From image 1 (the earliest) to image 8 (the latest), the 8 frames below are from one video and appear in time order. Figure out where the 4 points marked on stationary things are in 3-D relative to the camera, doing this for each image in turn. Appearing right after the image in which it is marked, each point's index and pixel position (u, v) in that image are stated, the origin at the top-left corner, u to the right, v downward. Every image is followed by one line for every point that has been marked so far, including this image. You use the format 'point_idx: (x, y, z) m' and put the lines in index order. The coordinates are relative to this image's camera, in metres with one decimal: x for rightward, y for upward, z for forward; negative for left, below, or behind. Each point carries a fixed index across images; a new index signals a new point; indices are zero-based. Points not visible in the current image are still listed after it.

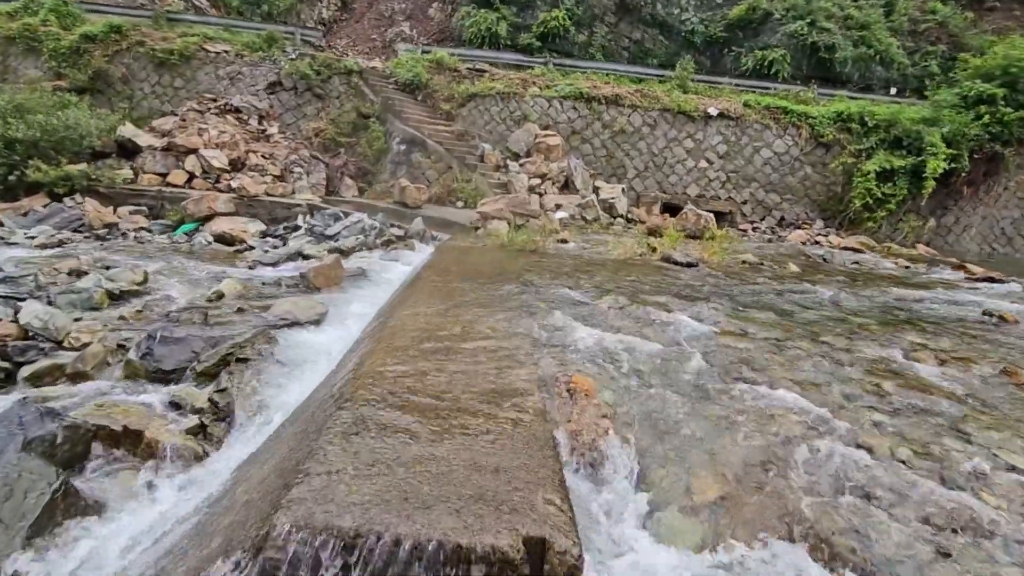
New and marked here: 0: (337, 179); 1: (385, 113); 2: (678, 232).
0: (-3.8, +2.4, +11.2) m
1: (-2.9, +4.1, +12.0) m
2: (+2.8, +0.9, +8.7) m
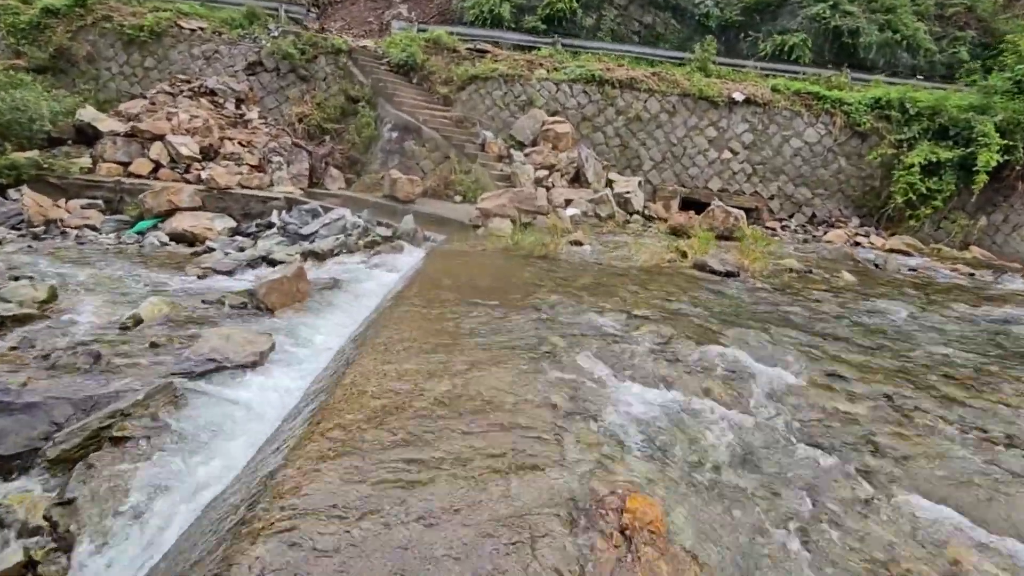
0: (-3.8, +2.3, +10.1) m
1: (-2.9, +4.0, +10.9) m
2: (+2.9, +0.8, +7.6) m
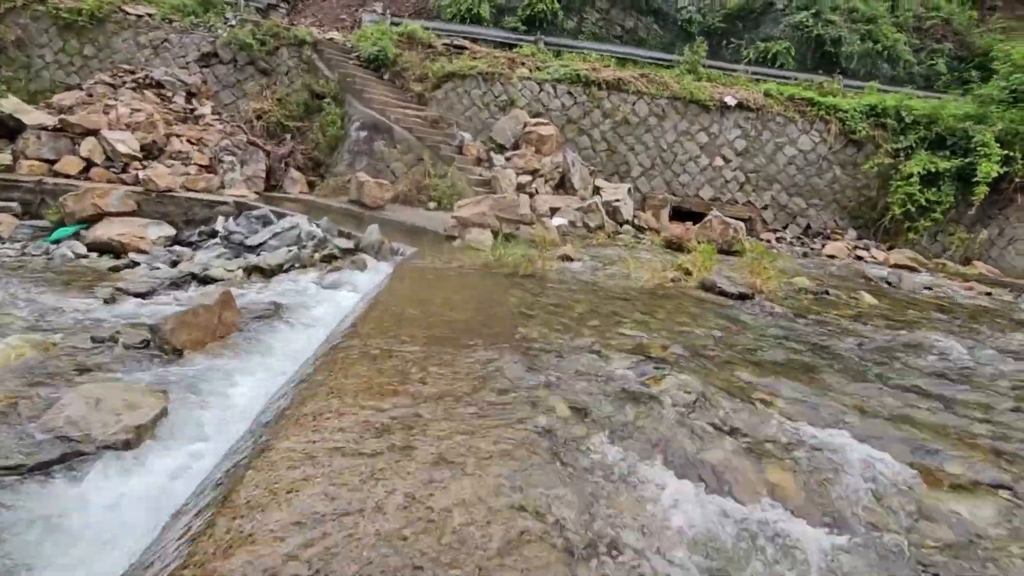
0: (-4.1, +2.1, +9.1) m
1: (-3.2, +3.8, +10.0) m
2: (+2.6, +0.6, +6.9) m
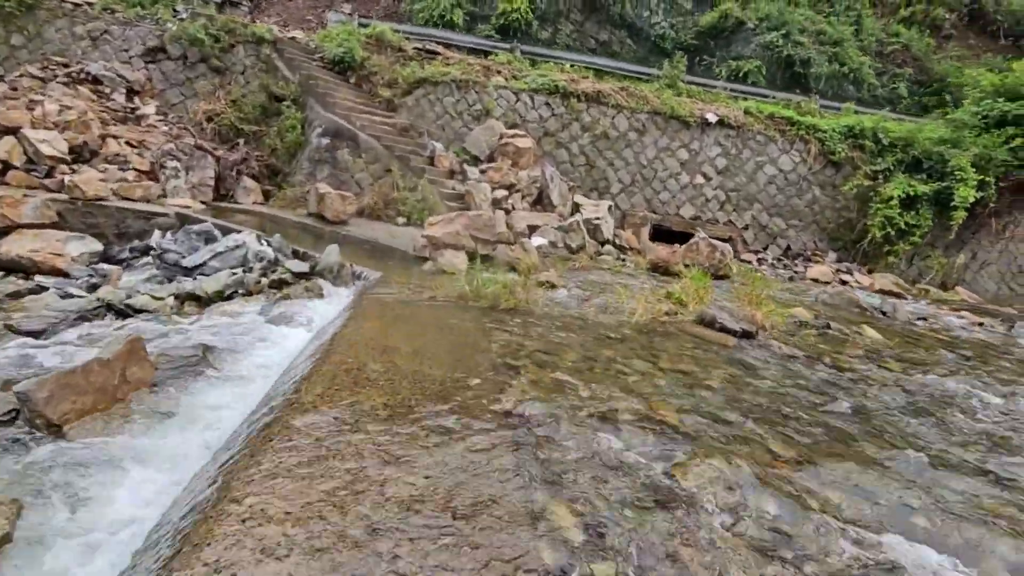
0: (-4.5, +1.8, +8.3) m
1: (-3.7, +3.4, +9.2) m
2: (+2.3, +0.2, +6.4) m
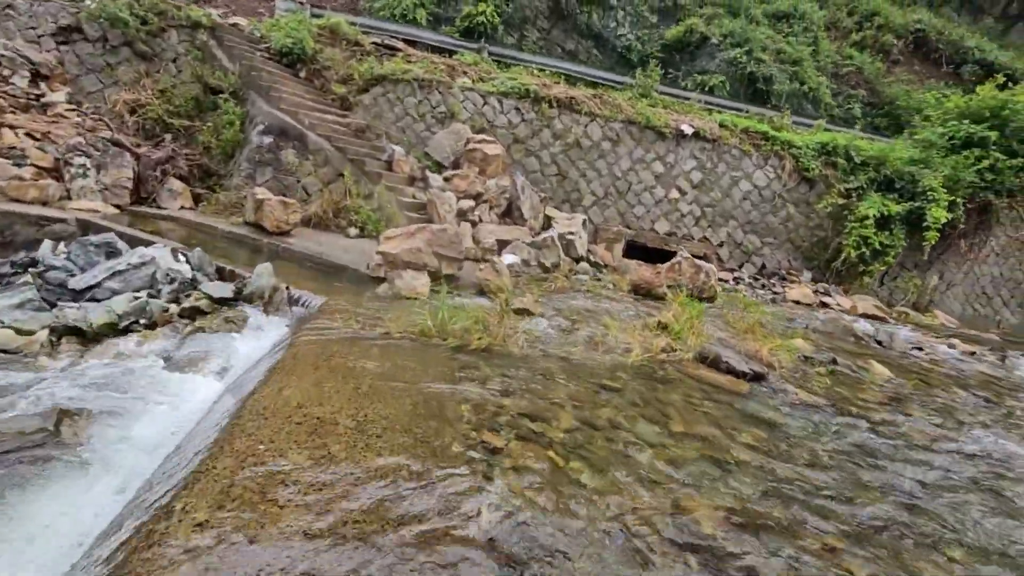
0: (-5.0, +1.5, +7.2) m
1: (-4.2, +3.2, +8.2) m
2: (+1.9, -0.1, +5.8) m
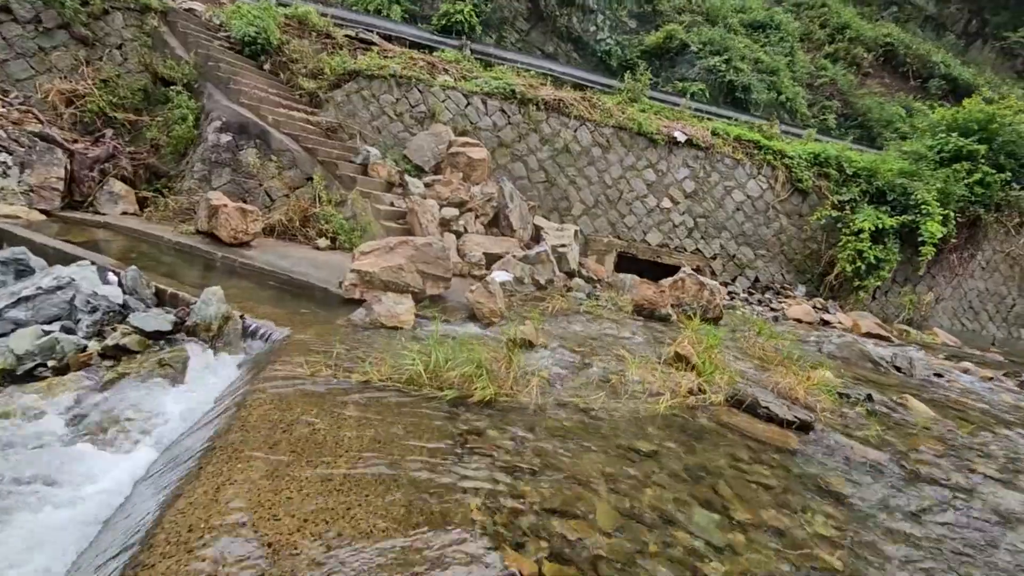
0: (-5.1, +1.3, +6.3) m
1: (-4.4, +2.9, +7.3) m
2: (+1.9, -0.3, +5.3) m
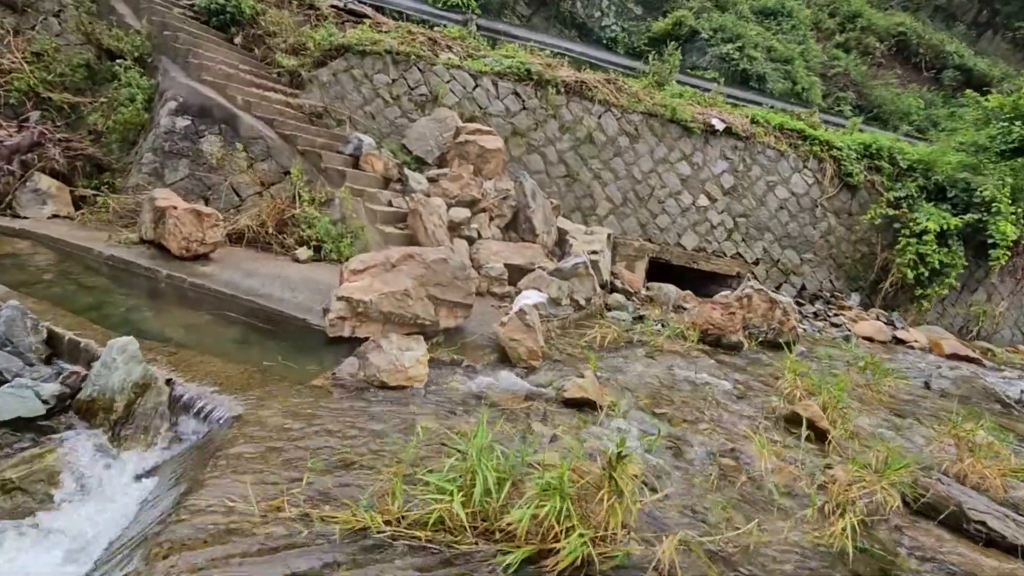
0: (-4.9, +1.1, +5.0) m
1: (-4.2, +2.7, +6.0) m
2: (+2.1, -0.5, +4.1) m
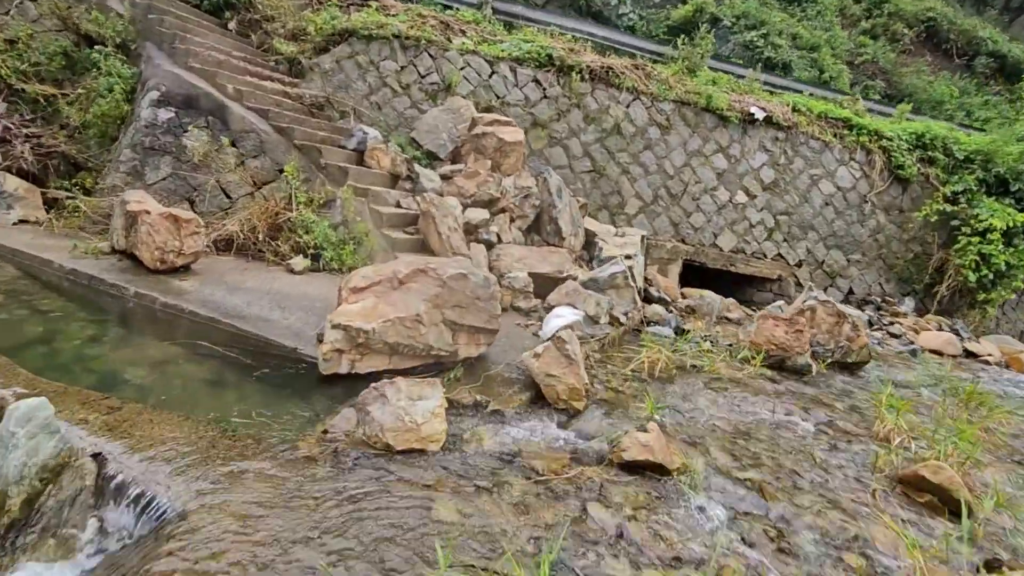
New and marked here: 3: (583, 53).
0: (-4.6, +1.0, +4.5) m
1: (-3.9, +2.6, +5.5) m
2: (+2.4, -0.6, +3.4) m
3: (+1.0, +3.3, +7.2) m
